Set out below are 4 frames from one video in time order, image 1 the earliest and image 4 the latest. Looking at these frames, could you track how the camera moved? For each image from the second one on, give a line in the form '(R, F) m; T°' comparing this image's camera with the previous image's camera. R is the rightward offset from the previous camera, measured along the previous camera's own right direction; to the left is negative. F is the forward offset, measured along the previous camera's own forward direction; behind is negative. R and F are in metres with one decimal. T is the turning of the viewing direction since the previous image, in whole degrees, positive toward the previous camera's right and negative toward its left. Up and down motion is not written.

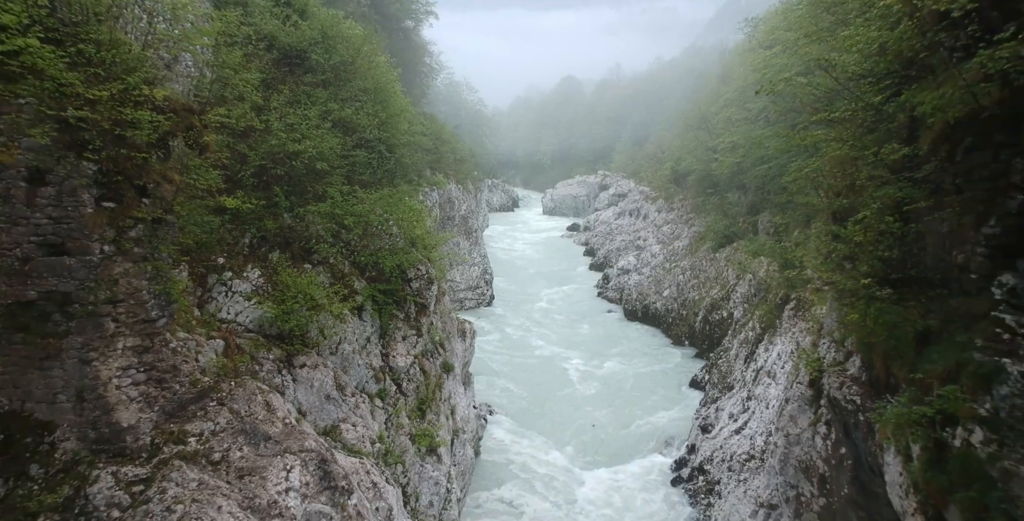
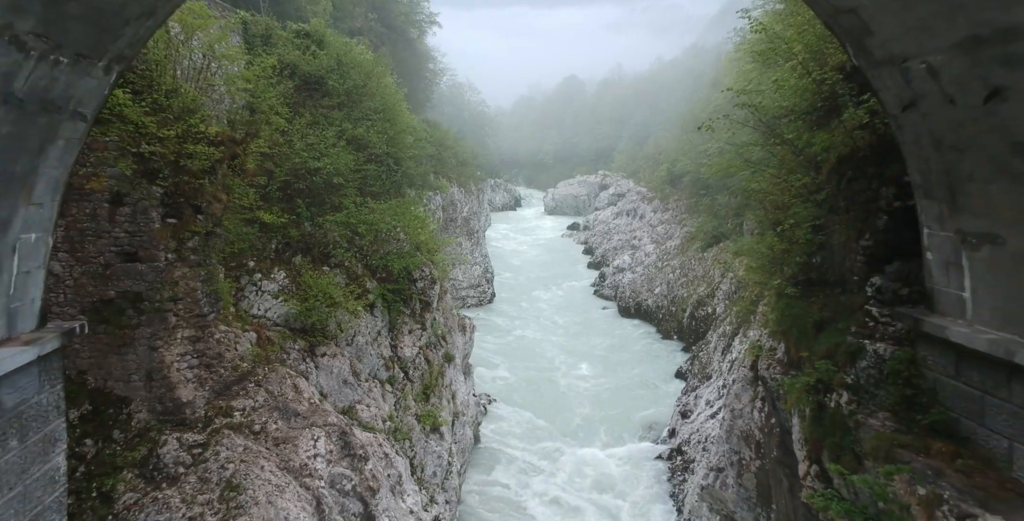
(+0.2, -1.2) m; 0°
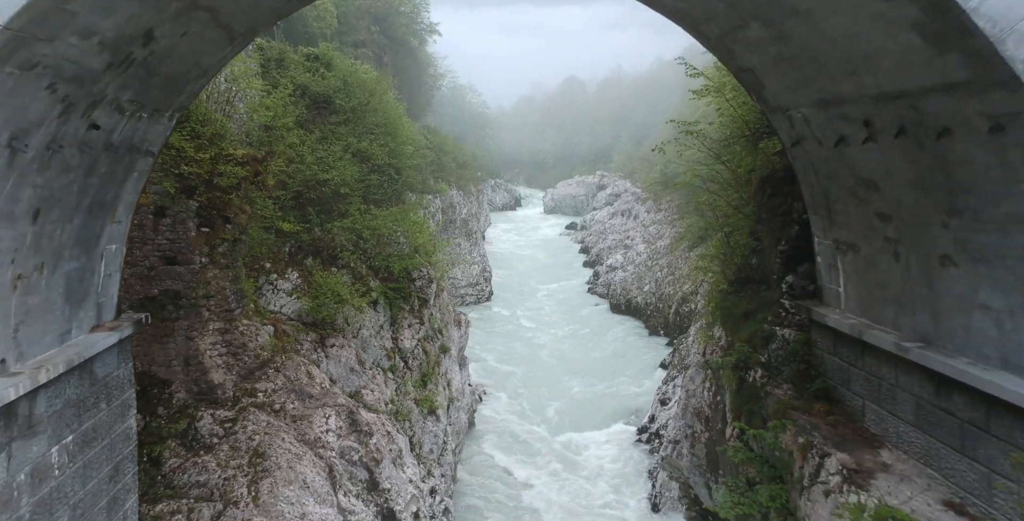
(+0.3, -1.1) m; 0°
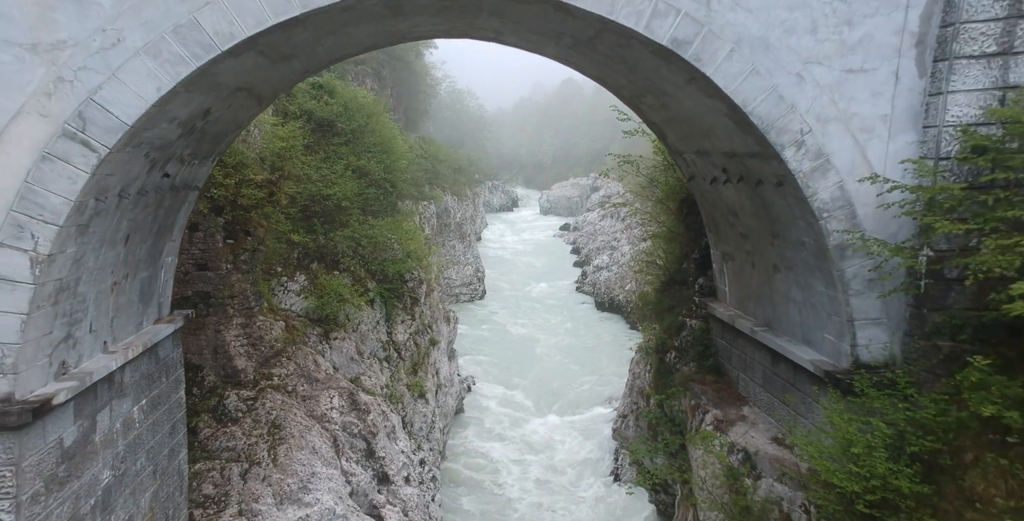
(+0.4, -1.5) m; 0°
